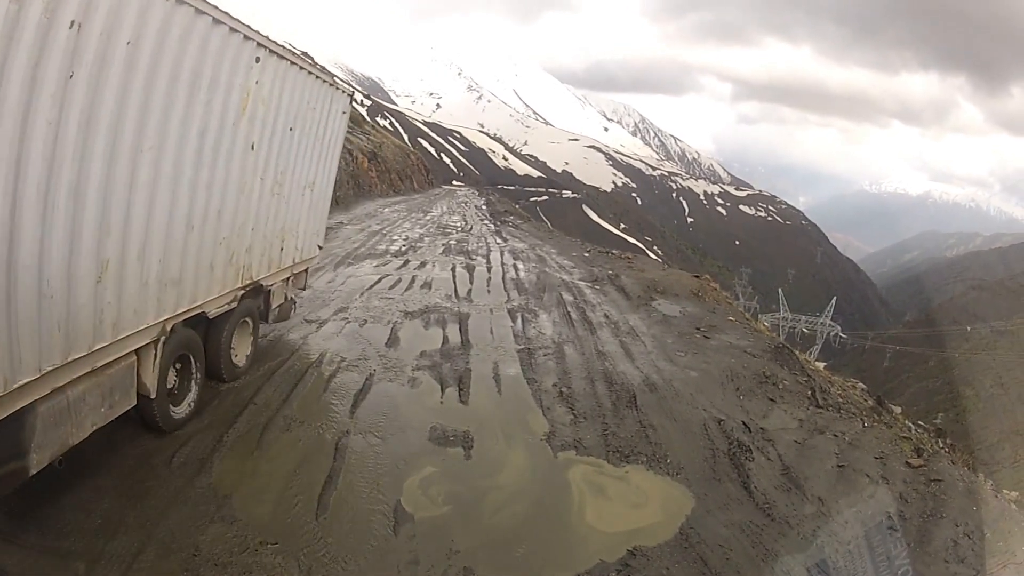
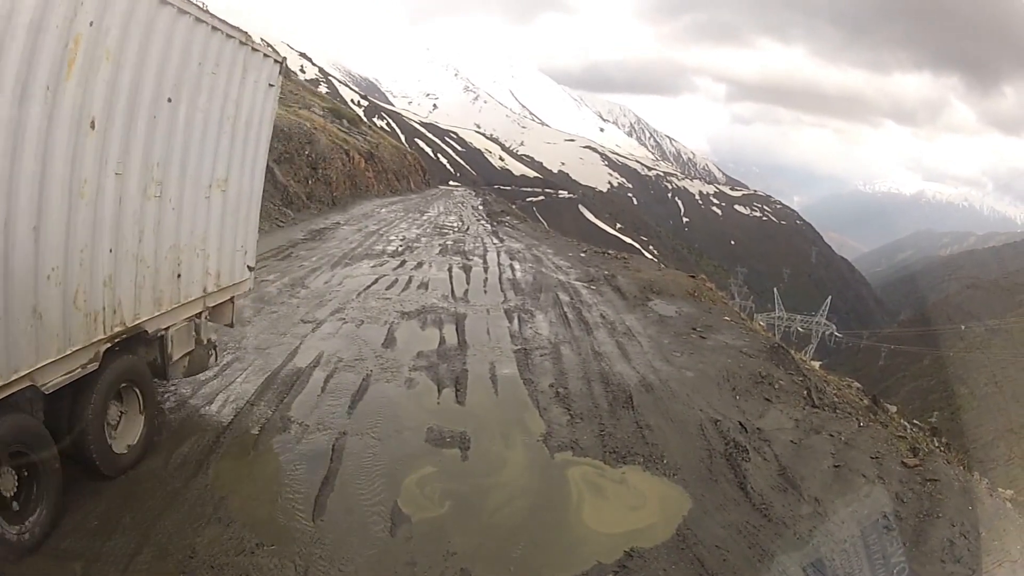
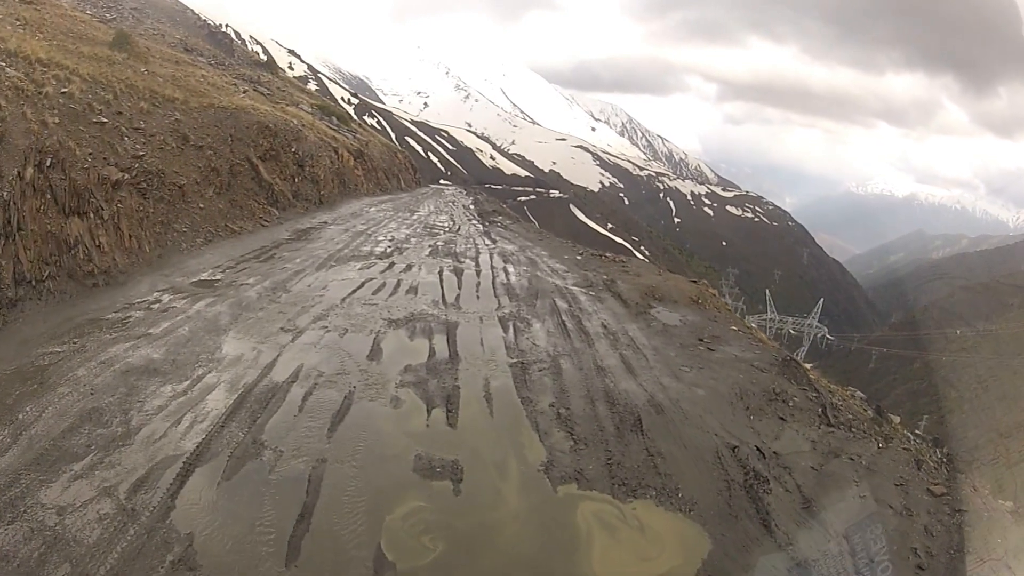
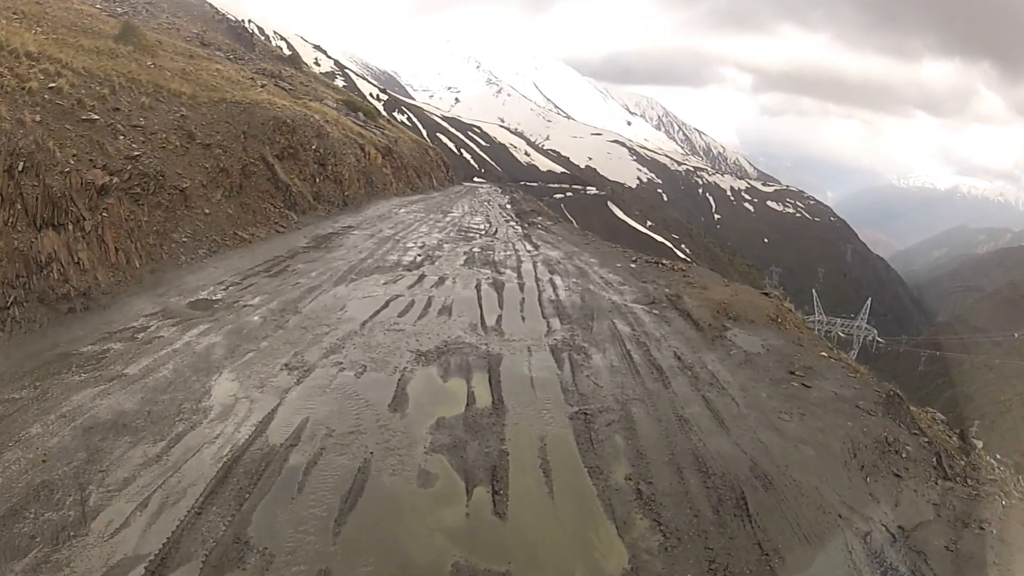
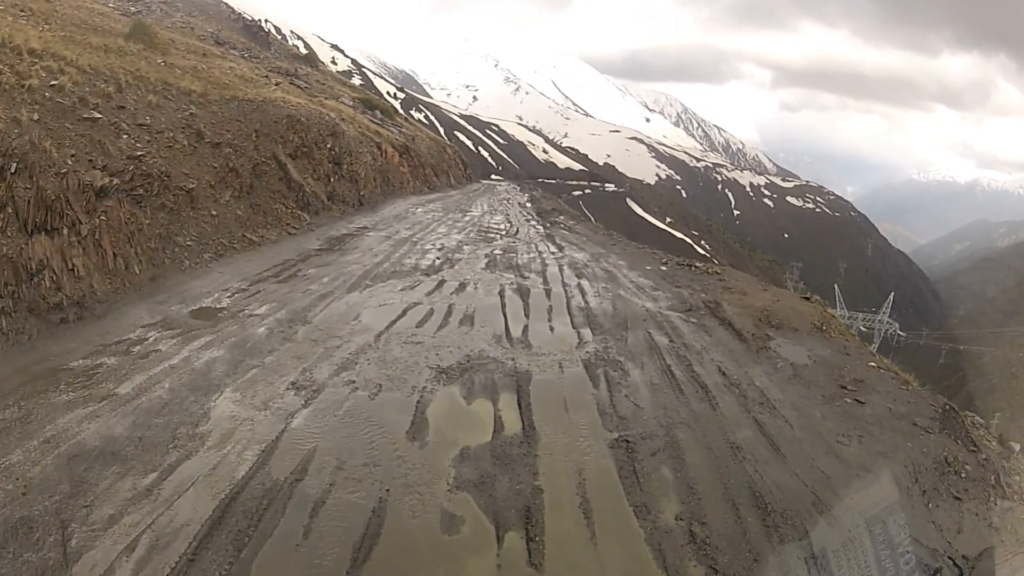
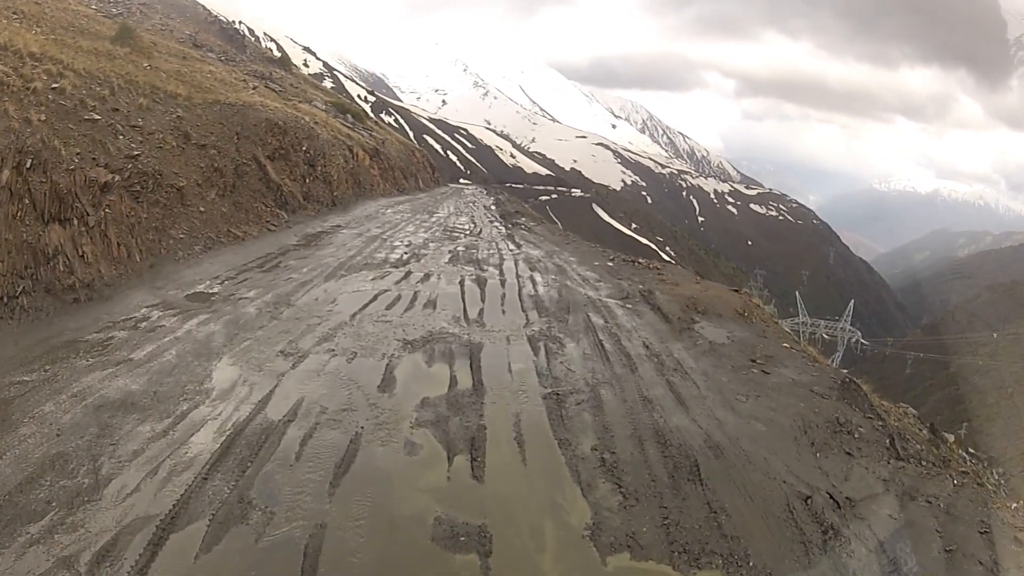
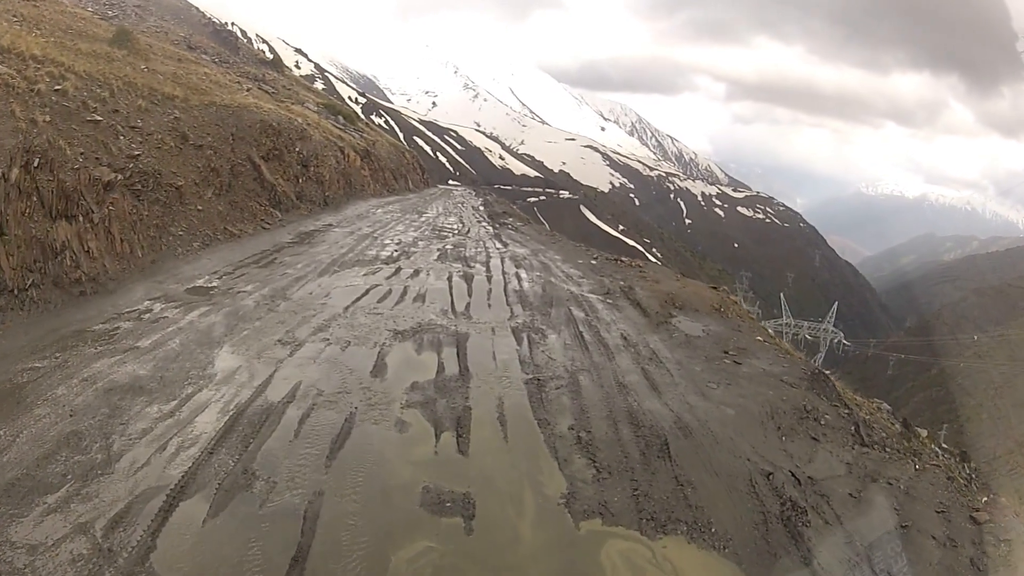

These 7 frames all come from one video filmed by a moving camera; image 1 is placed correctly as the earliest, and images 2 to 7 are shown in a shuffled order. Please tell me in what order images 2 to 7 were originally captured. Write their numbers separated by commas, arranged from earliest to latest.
2, 3, 7, 6, 4, 5
